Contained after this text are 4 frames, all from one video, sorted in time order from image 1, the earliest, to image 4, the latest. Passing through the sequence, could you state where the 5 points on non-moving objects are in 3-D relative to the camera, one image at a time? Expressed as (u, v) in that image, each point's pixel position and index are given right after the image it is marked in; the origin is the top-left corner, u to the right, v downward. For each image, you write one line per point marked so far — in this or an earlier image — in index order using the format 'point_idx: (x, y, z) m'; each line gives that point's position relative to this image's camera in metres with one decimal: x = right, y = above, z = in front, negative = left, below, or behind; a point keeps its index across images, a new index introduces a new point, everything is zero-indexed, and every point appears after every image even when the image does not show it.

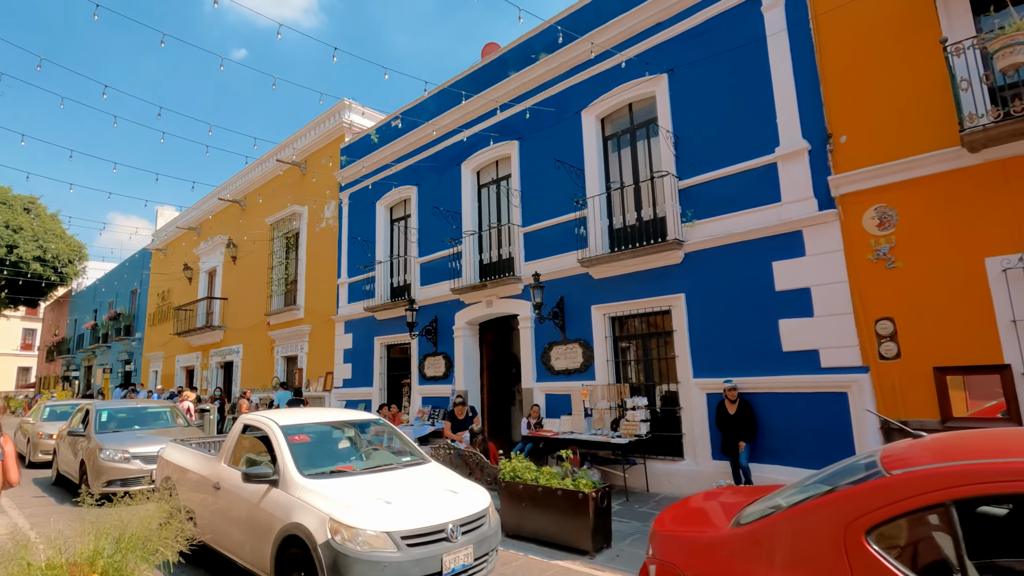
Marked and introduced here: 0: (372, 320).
0: (-3.4, -0.8, +12.9) m
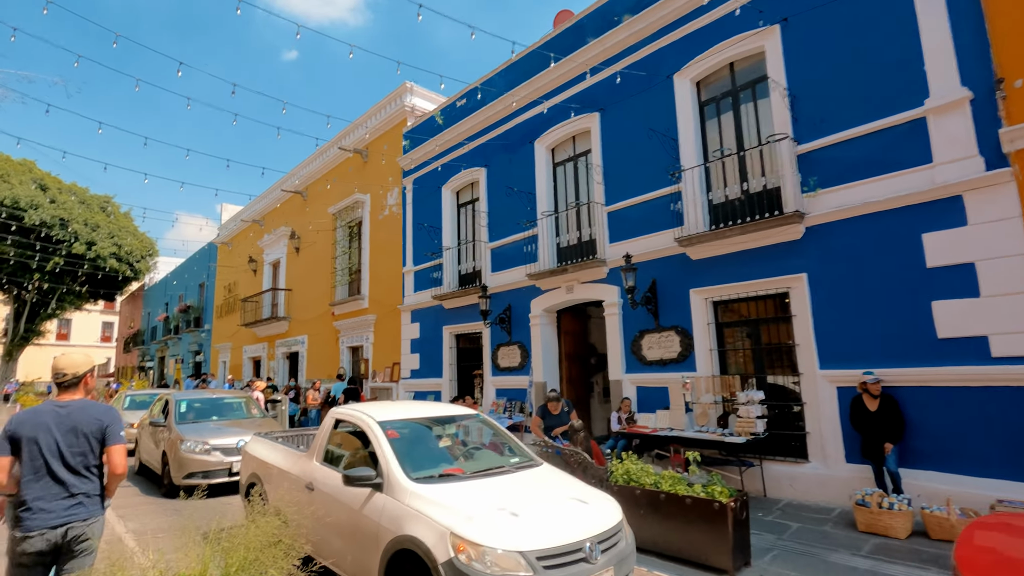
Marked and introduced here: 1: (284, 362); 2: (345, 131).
0: (-1.7, -0.5, +12.5) m
1: (-8.3, -2.7, +19.4) m
2: (-5.0, +4.7, +16.0) m
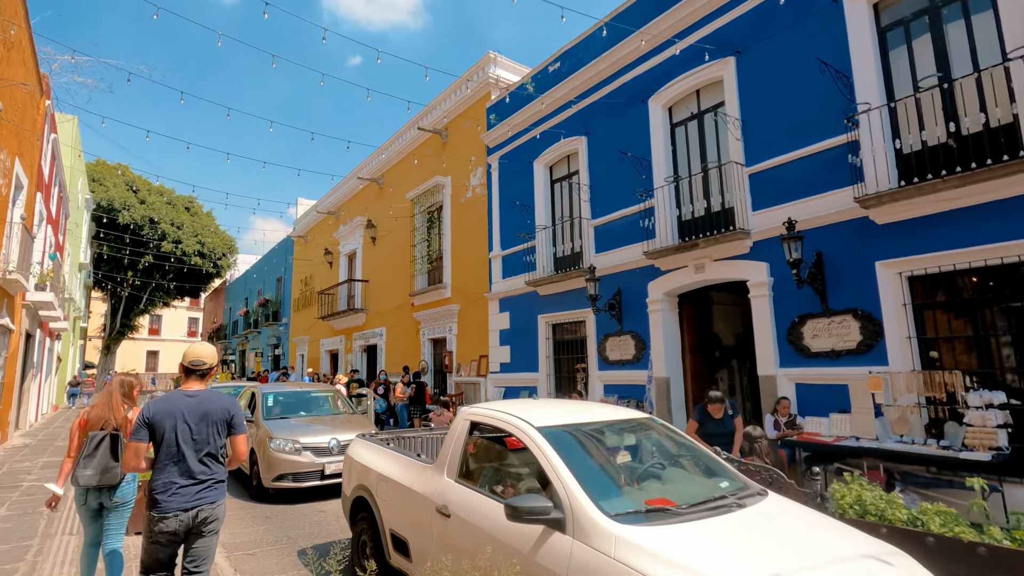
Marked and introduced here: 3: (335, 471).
0: (+0.5, -0.2, +11.3) m
1: (-5.3, -2.4, +18.9) m
2: (-2.5, +5.0, +15.2) m
3: (-2.4, -2.5, +7.3) m
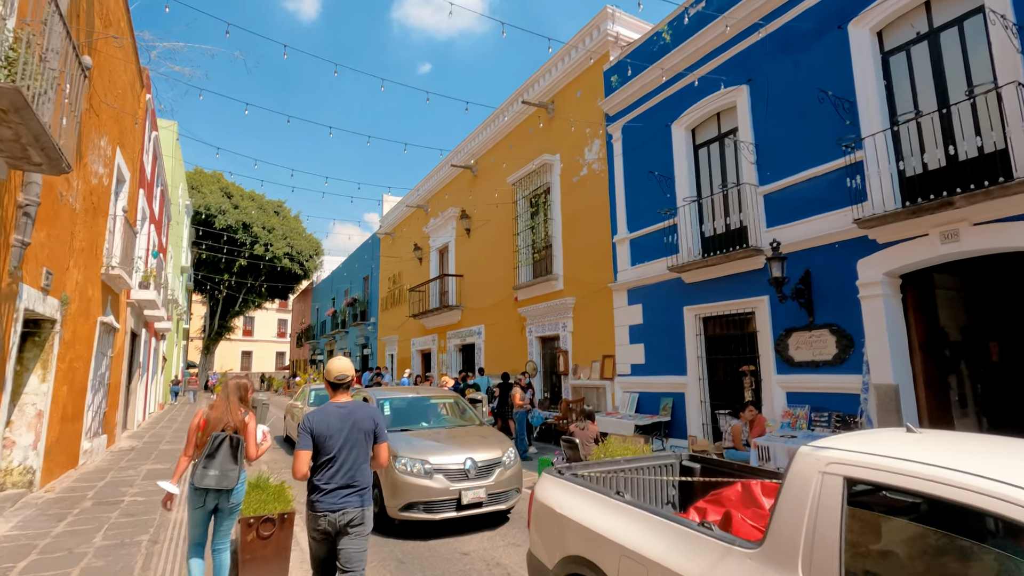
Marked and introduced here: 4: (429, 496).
0: (+2.9, +0.1, +9.4) m
1: (-1.8, -2.2, +17.7) m
2: (+0.4, +5.2, +13.6) m
3: (-0.4, -2.3, +5.9) m
4: (-0.9, -2.2, +5.7) m
